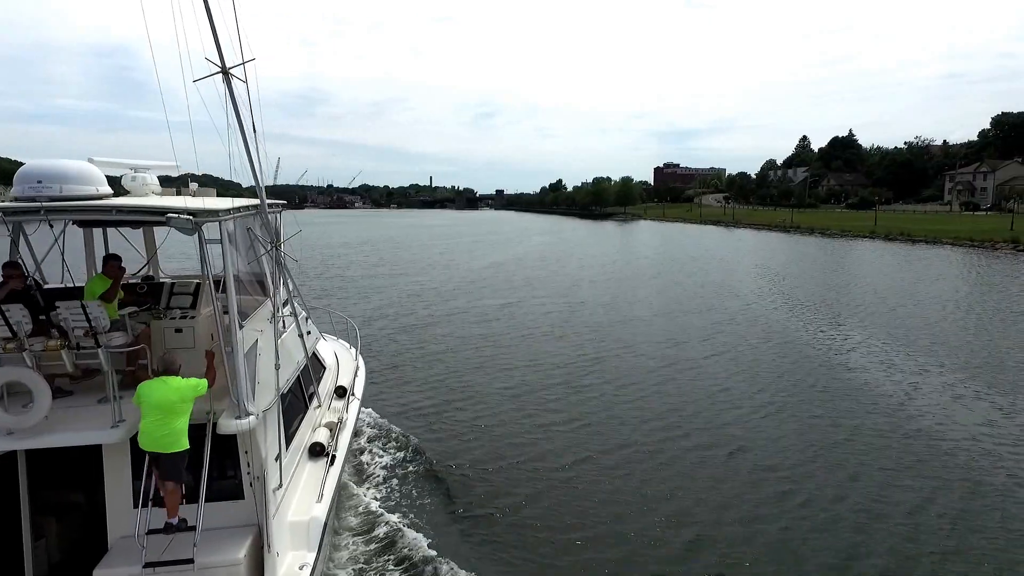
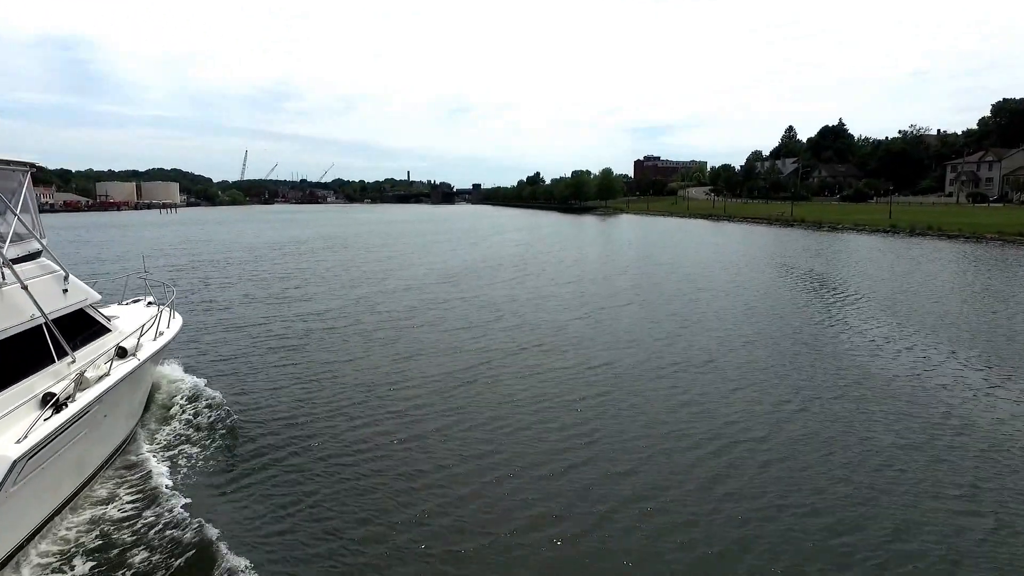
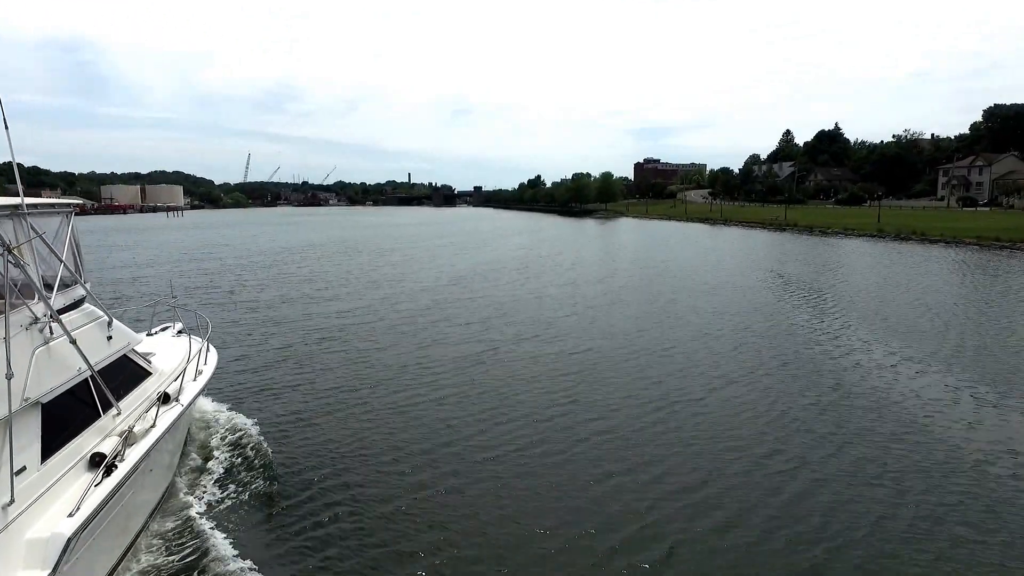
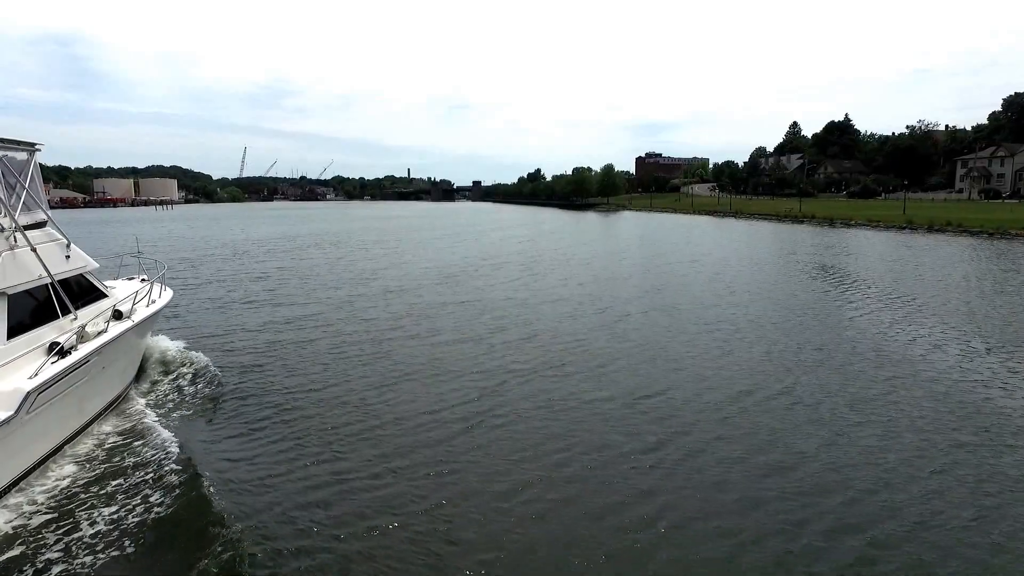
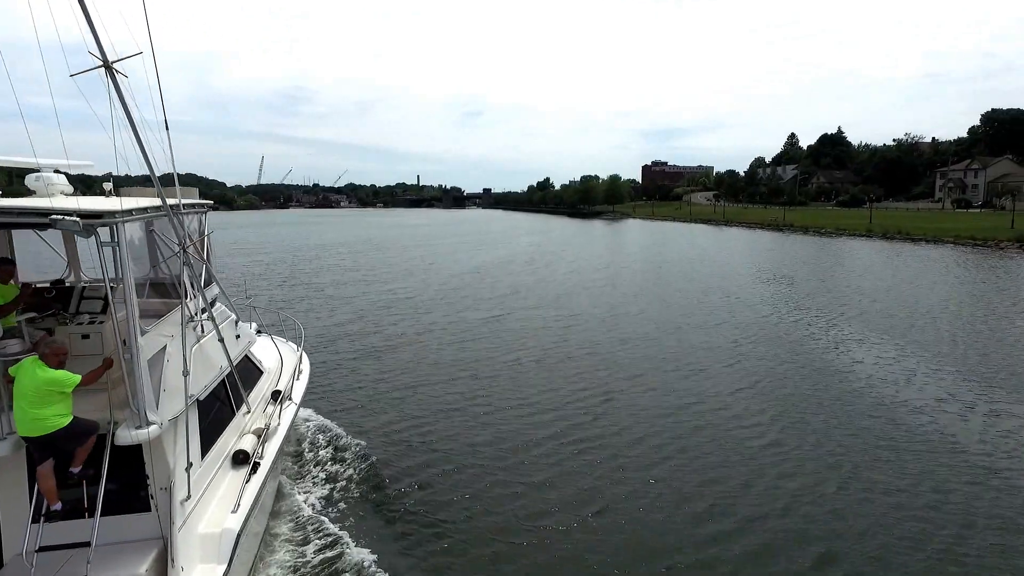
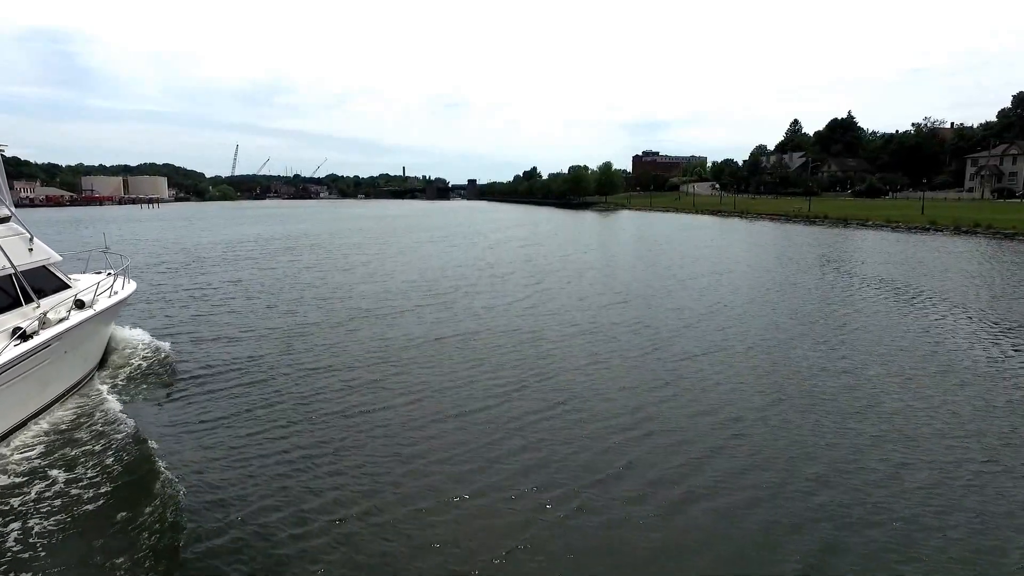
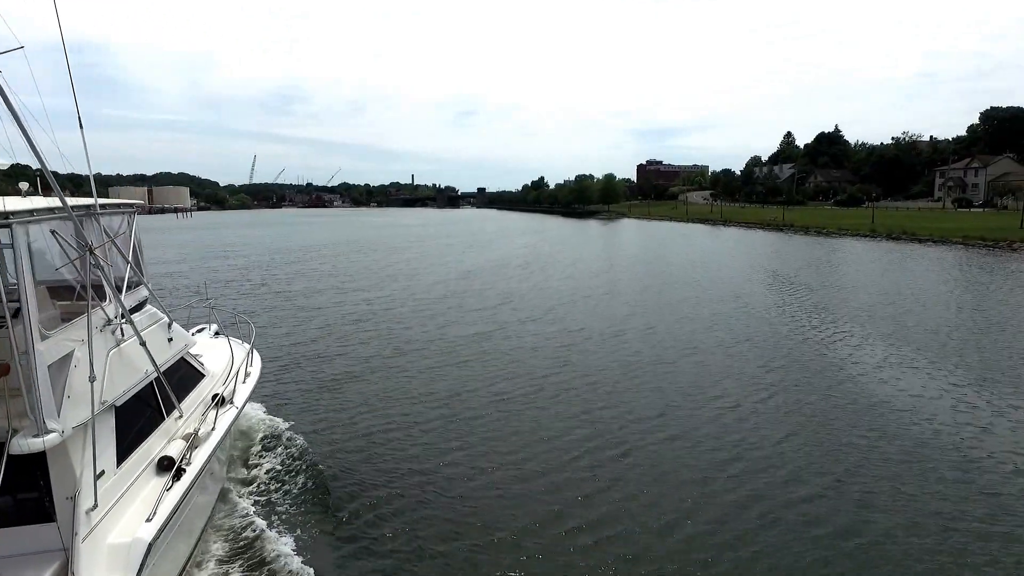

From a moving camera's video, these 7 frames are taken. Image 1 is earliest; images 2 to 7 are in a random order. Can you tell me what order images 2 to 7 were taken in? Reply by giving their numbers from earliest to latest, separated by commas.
5, 7, 3, 2, 4, 6
